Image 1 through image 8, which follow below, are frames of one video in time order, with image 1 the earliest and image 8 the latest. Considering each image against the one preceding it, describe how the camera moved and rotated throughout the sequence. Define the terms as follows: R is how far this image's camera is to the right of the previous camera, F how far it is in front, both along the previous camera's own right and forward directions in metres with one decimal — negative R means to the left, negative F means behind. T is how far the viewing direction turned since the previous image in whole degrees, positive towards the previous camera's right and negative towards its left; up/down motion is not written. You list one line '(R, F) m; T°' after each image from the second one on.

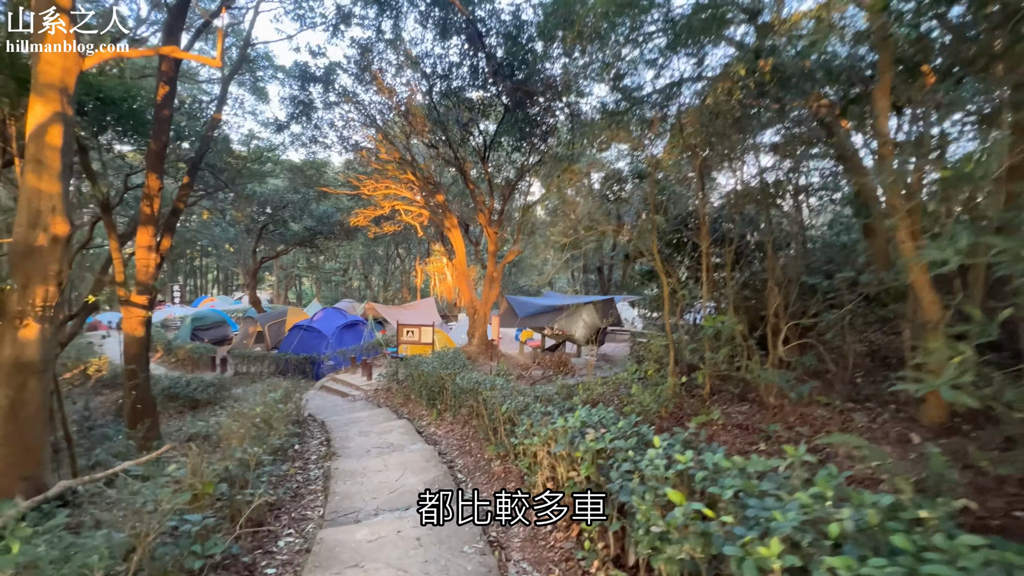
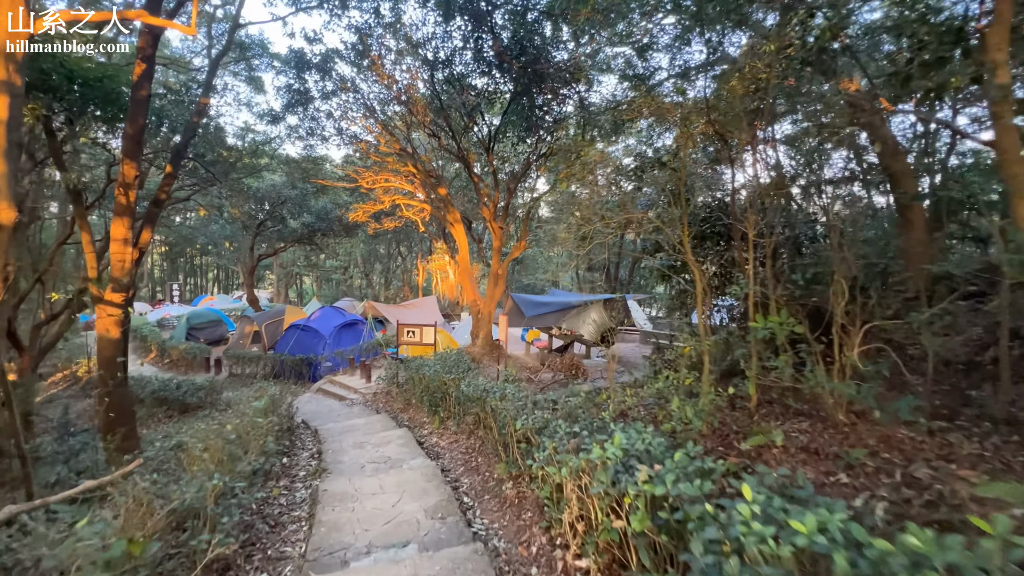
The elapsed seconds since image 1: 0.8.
(-0.1, +0.5) m; 0°
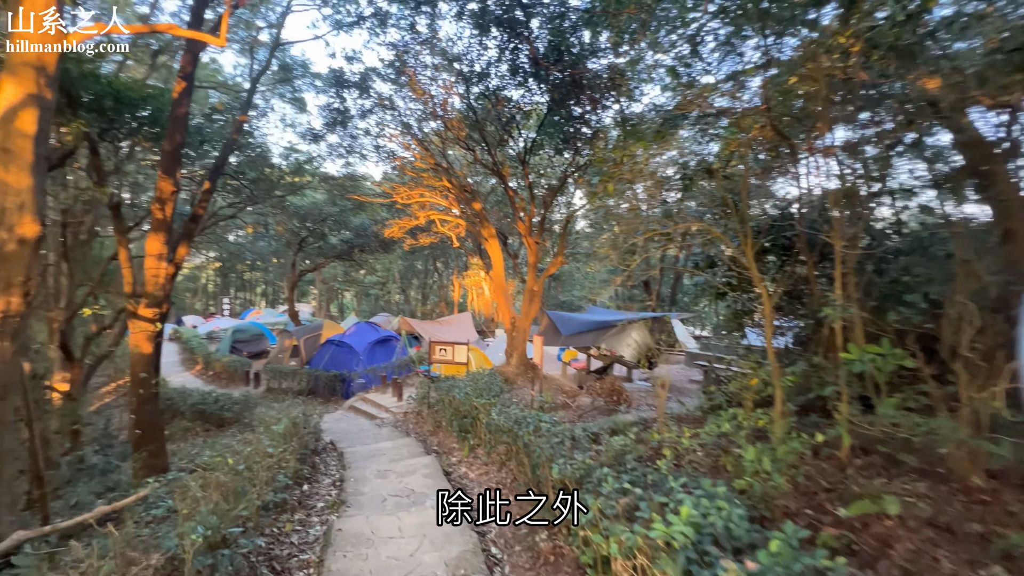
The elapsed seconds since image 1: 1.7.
(0.0, +0.4) m; -5°
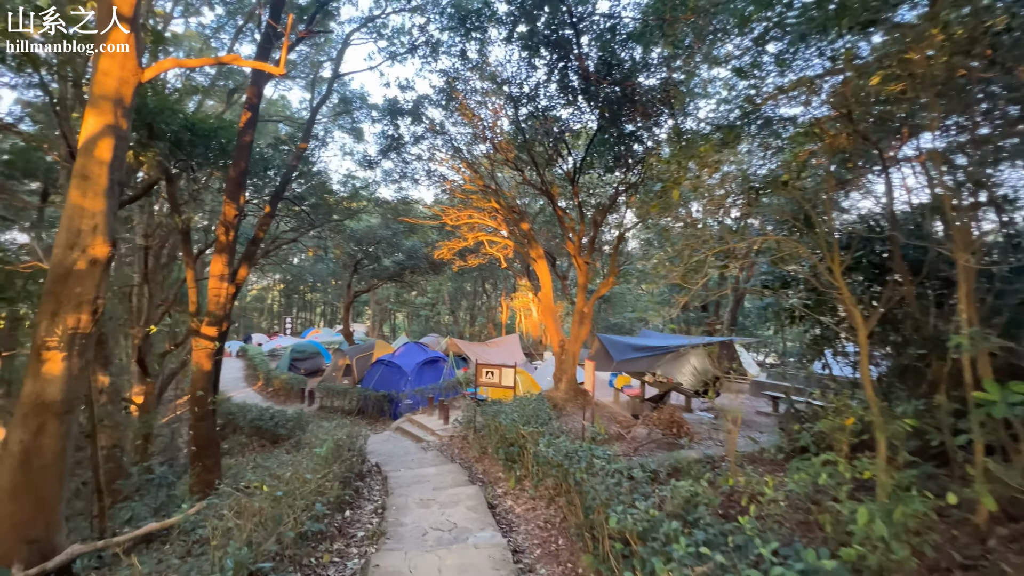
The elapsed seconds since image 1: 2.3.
(0.0, +0.2) m; -6°
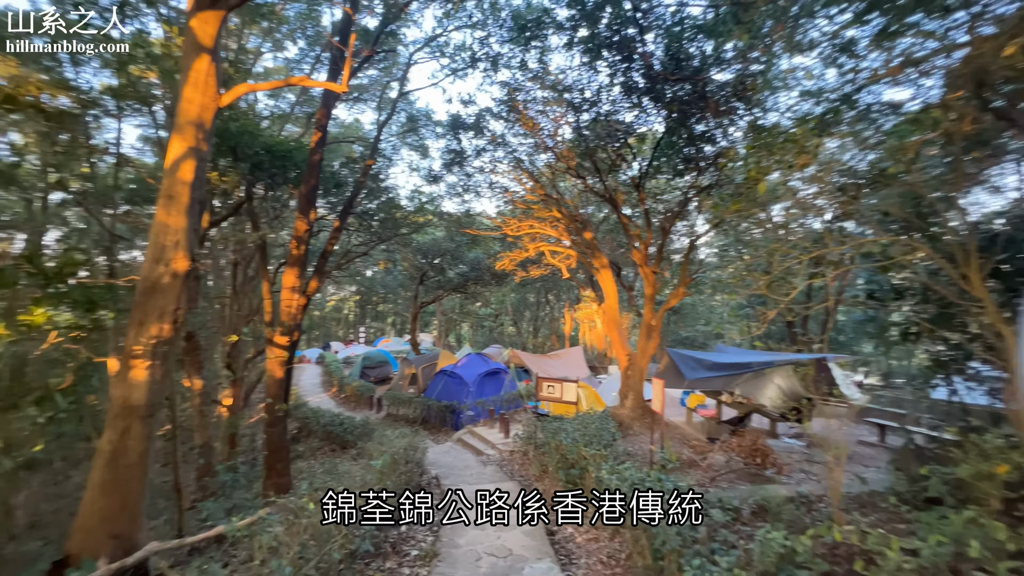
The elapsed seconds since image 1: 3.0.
(0.0, +0.2) m; -8°
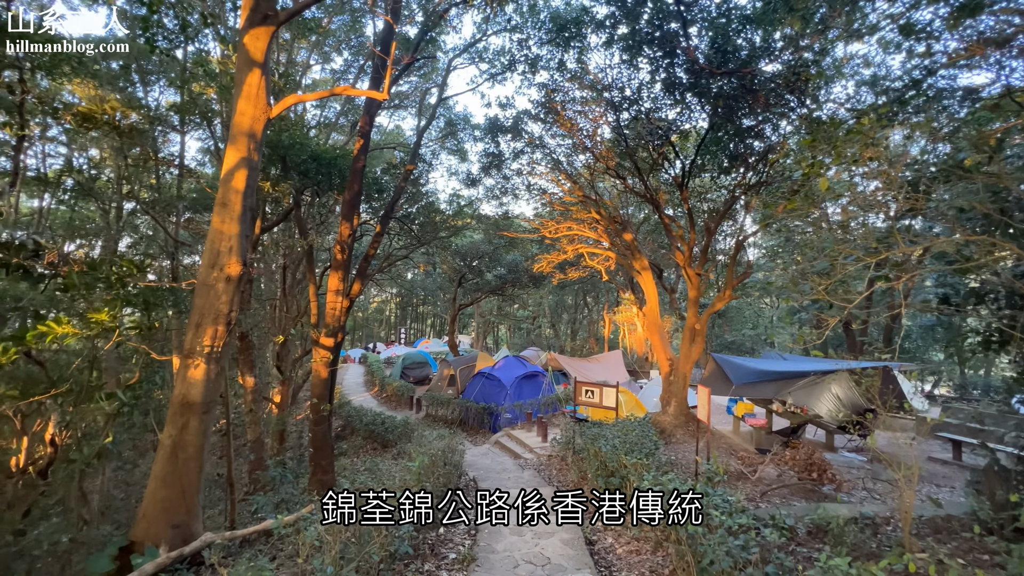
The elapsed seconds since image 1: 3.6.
(0.0, 0.0) m; -5°
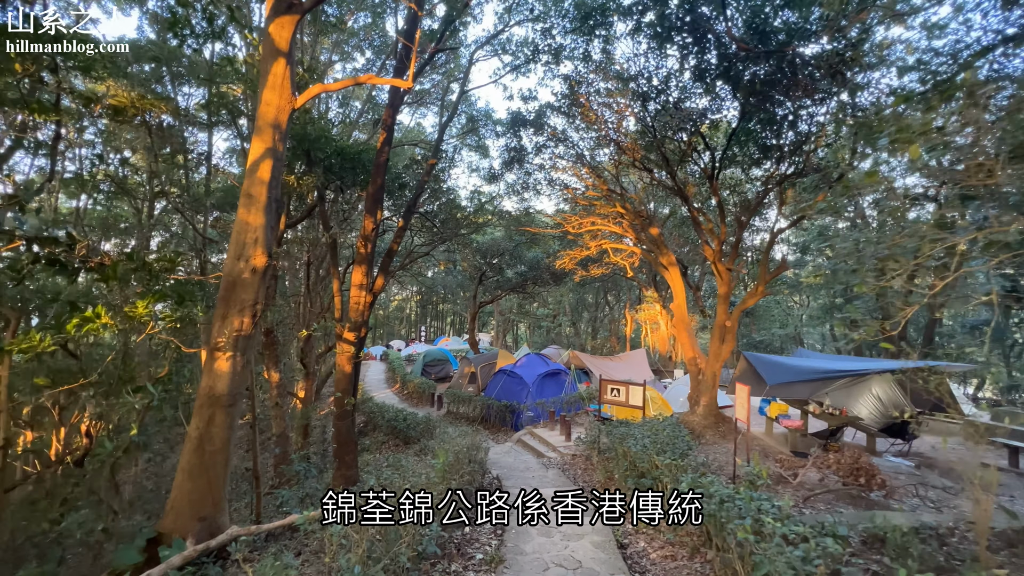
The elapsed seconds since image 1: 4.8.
(-0.1, +0.1) m; -2°
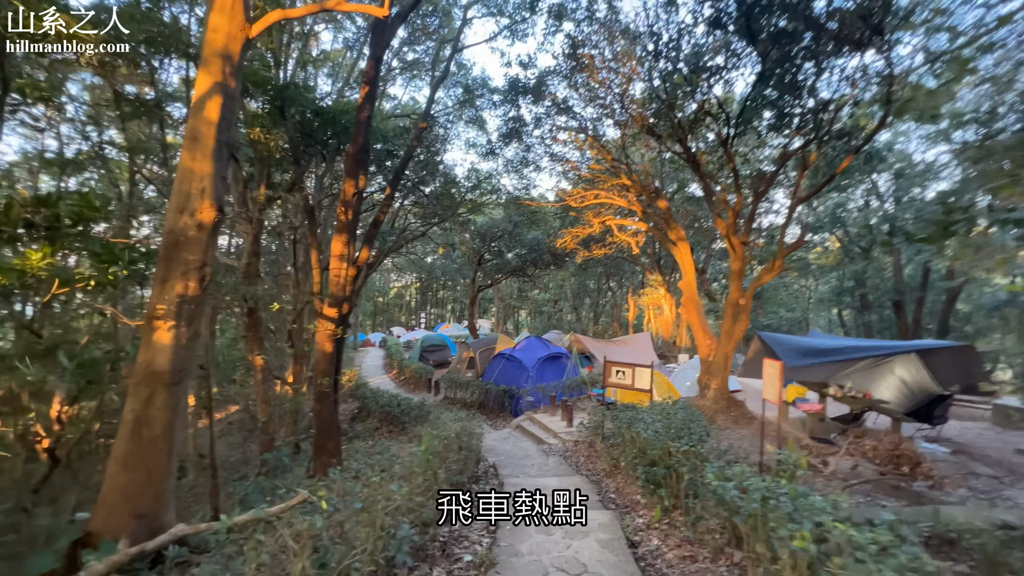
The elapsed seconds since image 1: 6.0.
(+0.1, +0.6) m; 0°
